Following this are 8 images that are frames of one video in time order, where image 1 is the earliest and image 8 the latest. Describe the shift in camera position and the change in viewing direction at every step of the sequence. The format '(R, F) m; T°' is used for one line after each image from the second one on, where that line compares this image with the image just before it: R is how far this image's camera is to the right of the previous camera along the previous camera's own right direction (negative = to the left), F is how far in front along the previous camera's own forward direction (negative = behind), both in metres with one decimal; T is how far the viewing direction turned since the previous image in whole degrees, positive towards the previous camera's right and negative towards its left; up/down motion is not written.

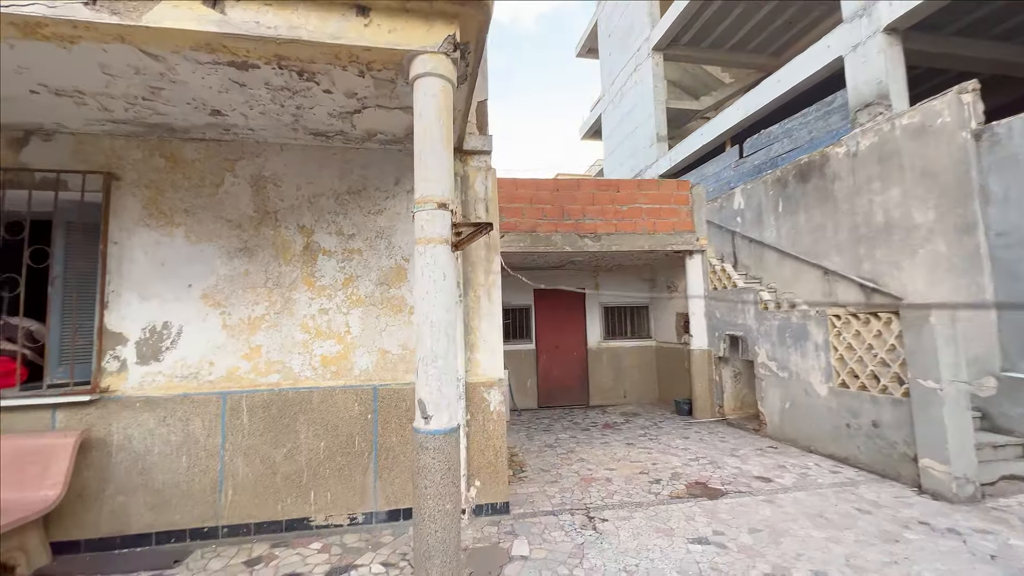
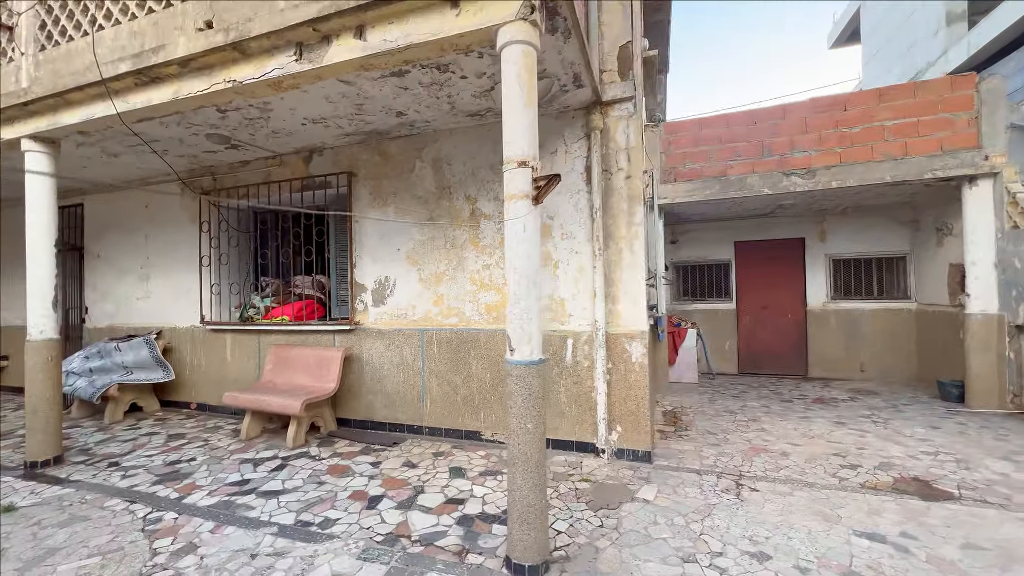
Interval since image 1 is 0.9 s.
(+0.7, 0.0) m; -30°
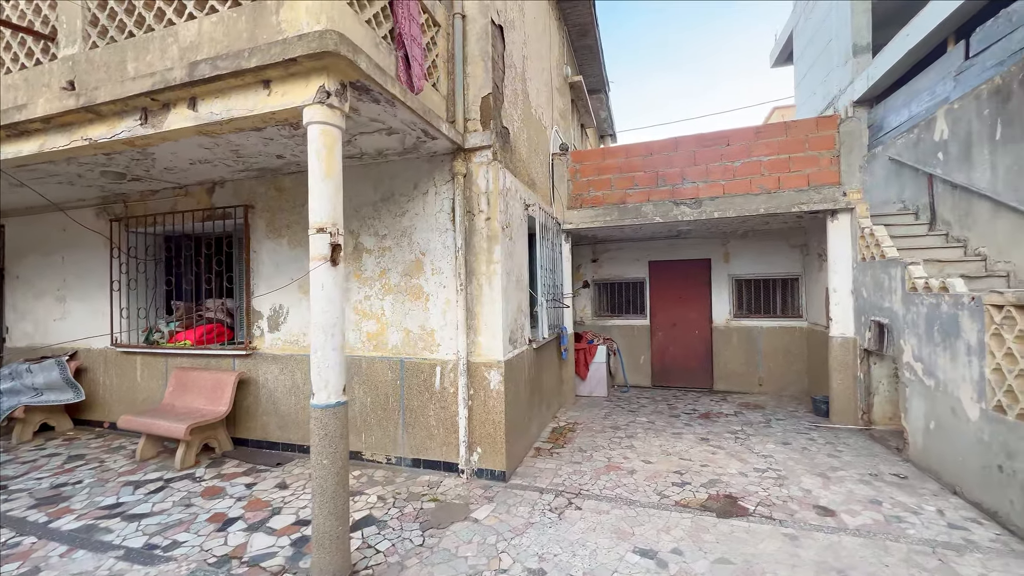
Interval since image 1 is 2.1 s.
(+1.0, -0.3) m; +2°
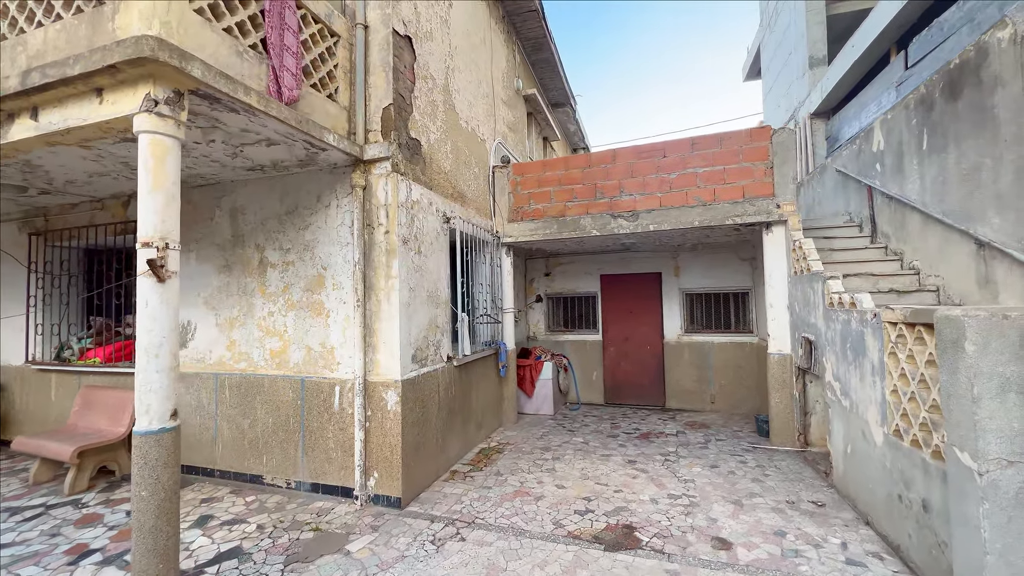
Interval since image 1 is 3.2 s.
(+0.8, +0.1) m; 0°
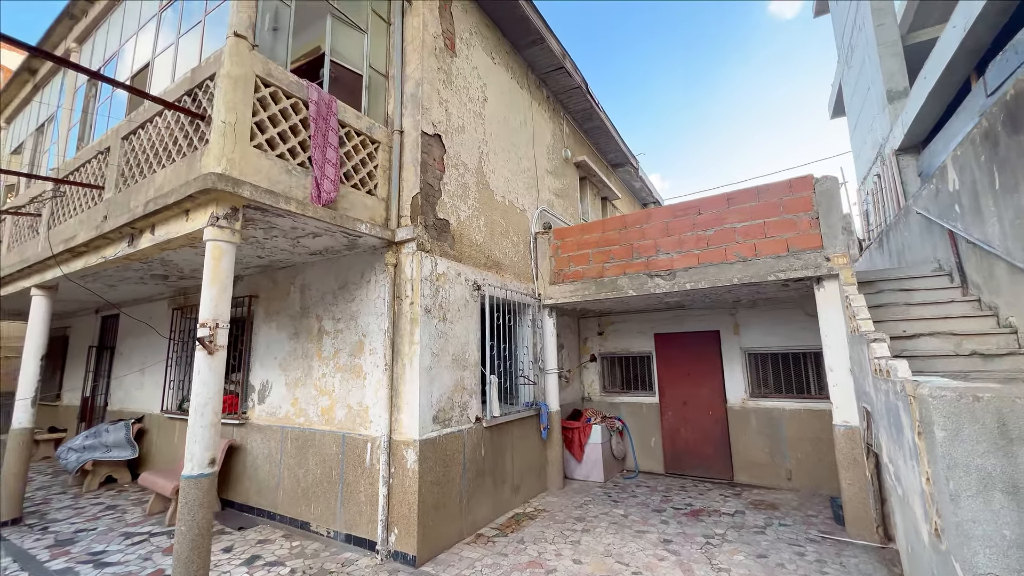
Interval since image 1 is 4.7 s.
(+0.8, -0.1) m; -13°
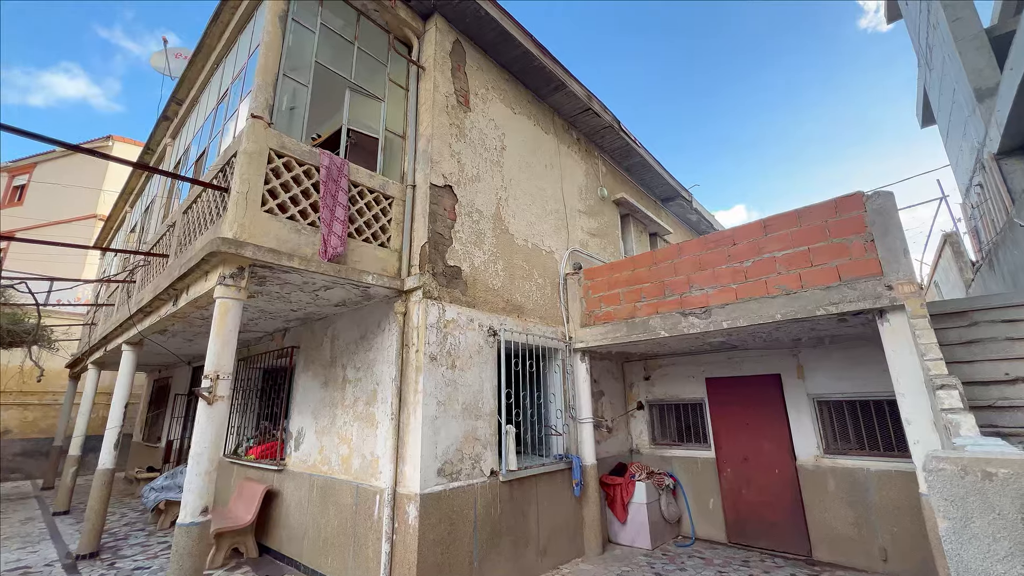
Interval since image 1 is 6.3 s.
(+0.7, +0.2) m; -10°
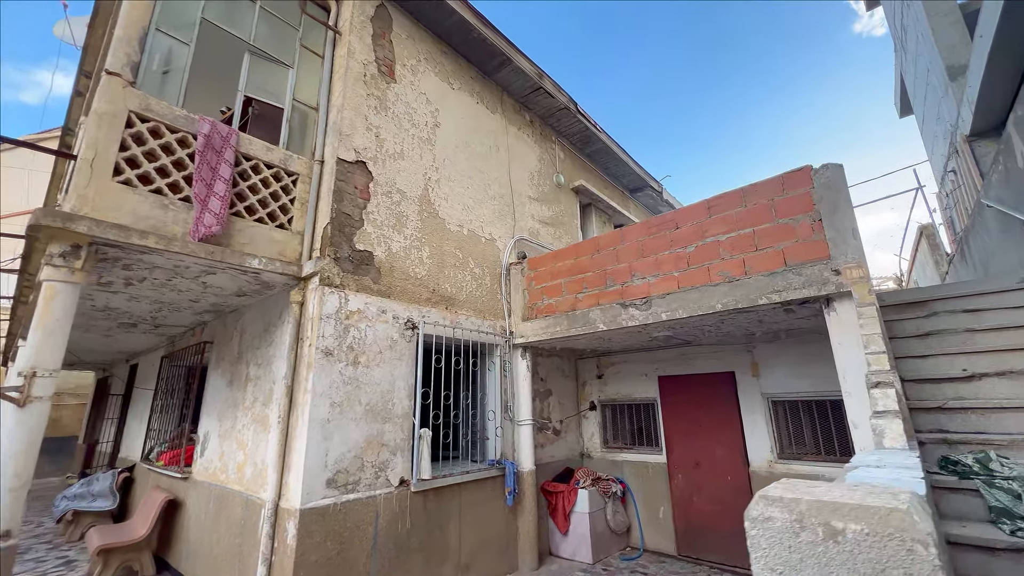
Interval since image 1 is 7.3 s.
(+0.7, +0.5) m; +1°
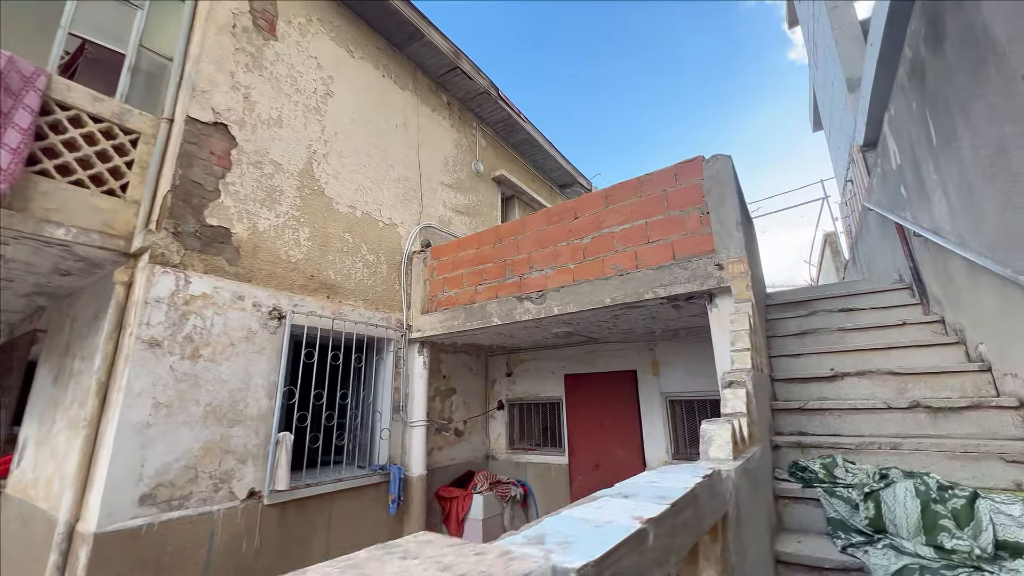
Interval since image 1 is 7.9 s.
(+0.6, +0.3) m; +6°
